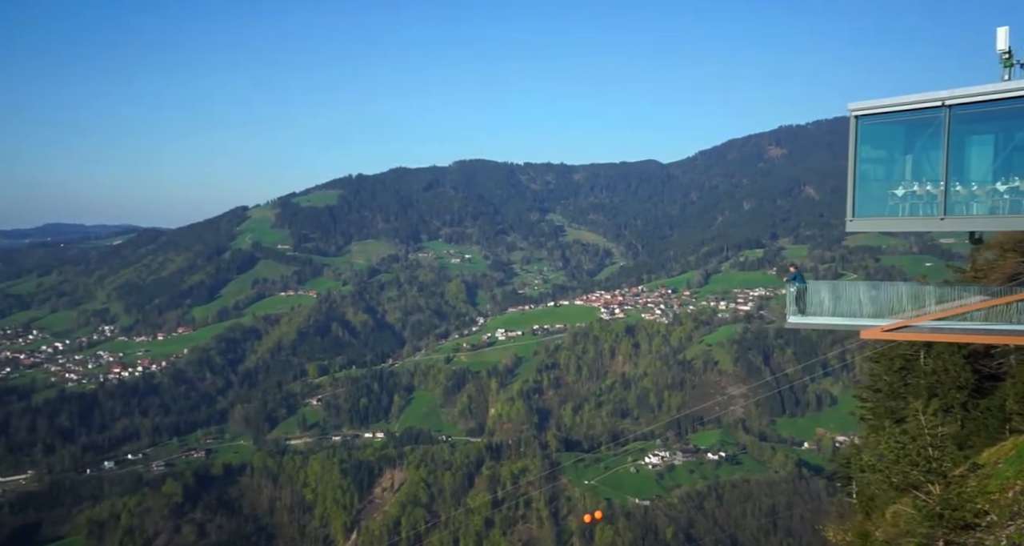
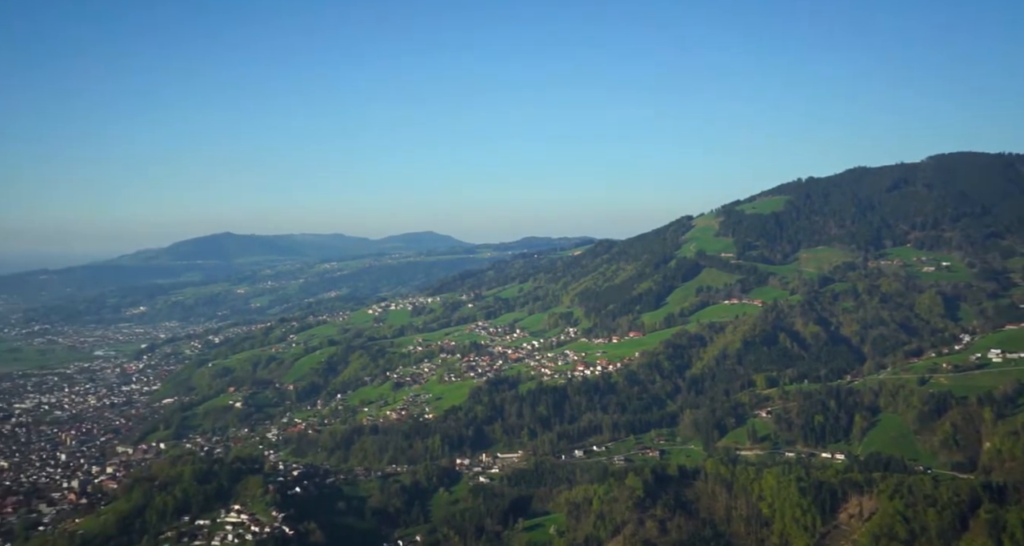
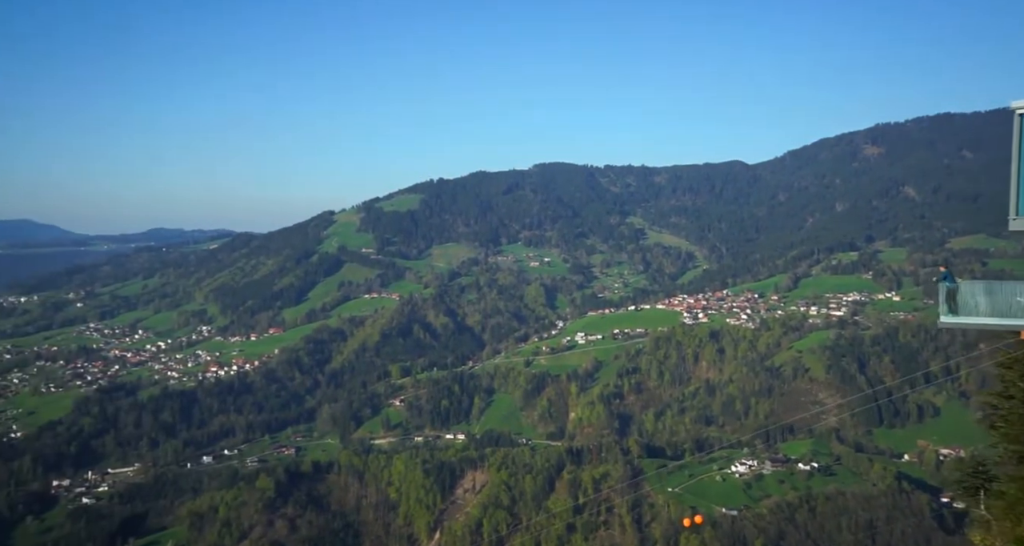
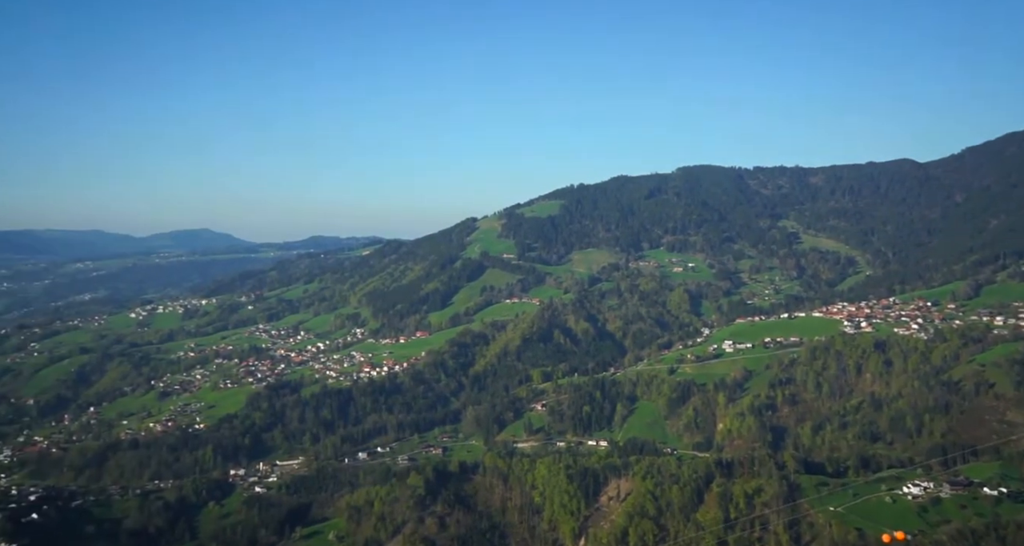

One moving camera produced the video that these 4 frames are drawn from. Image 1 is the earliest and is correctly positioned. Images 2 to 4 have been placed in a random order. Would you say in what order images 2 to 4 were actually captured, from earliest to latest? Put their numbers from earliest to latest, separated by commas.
3, 4, 2
